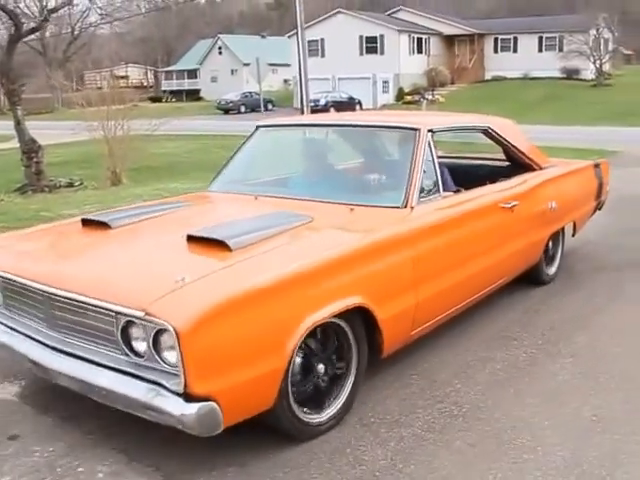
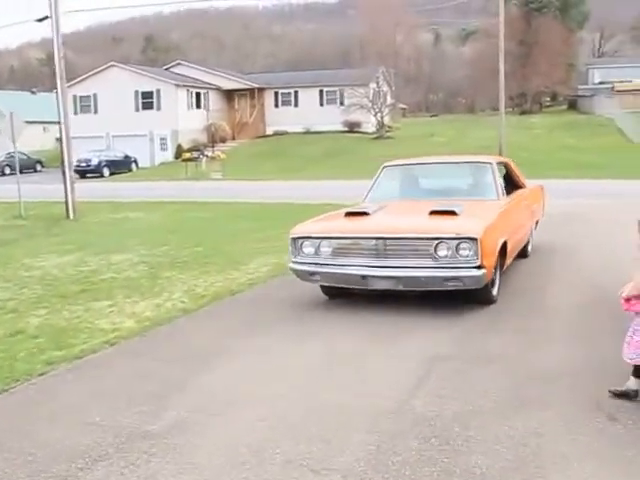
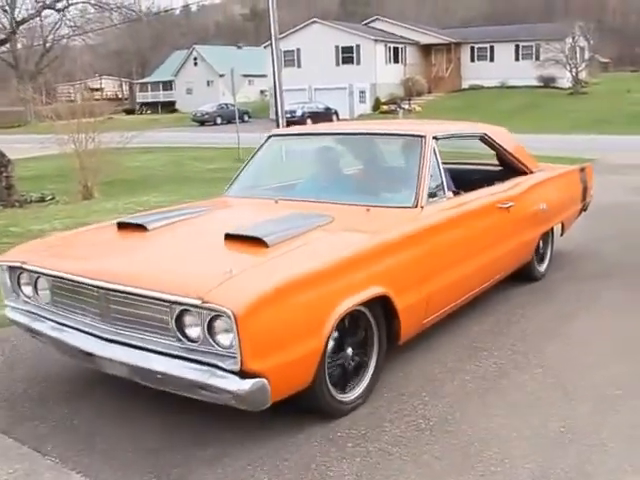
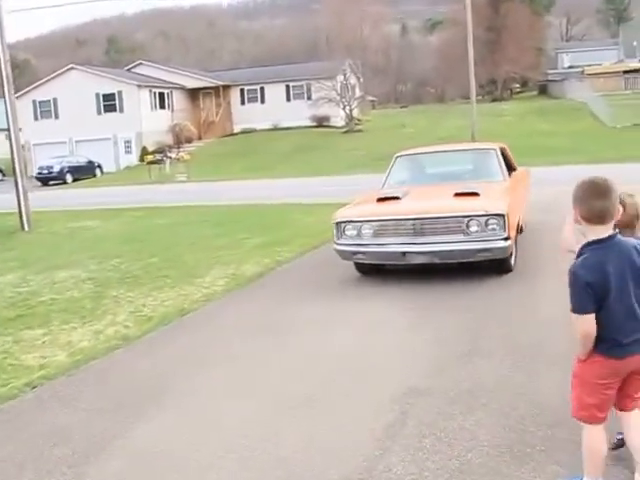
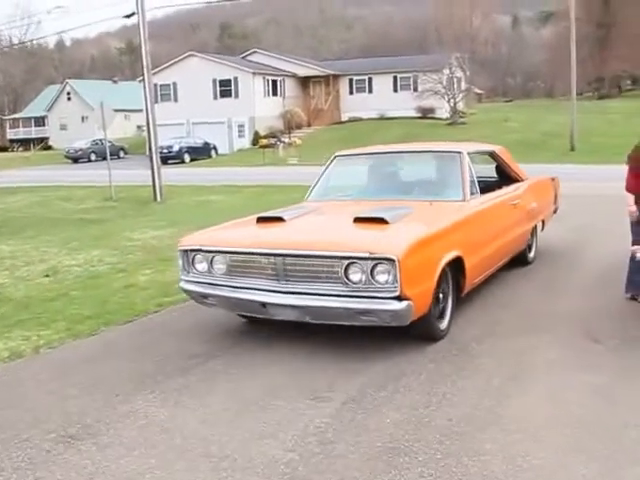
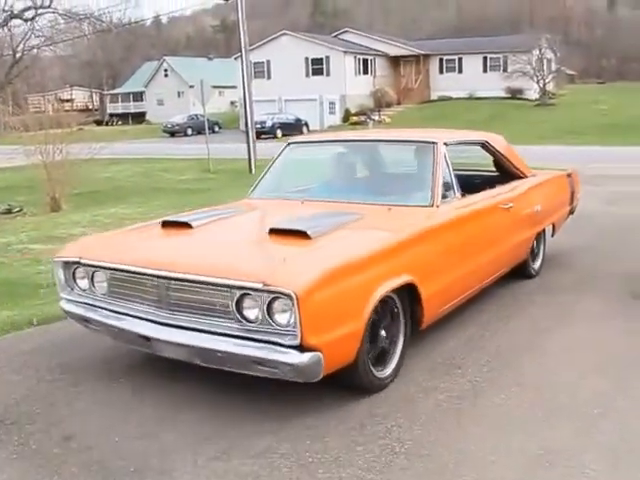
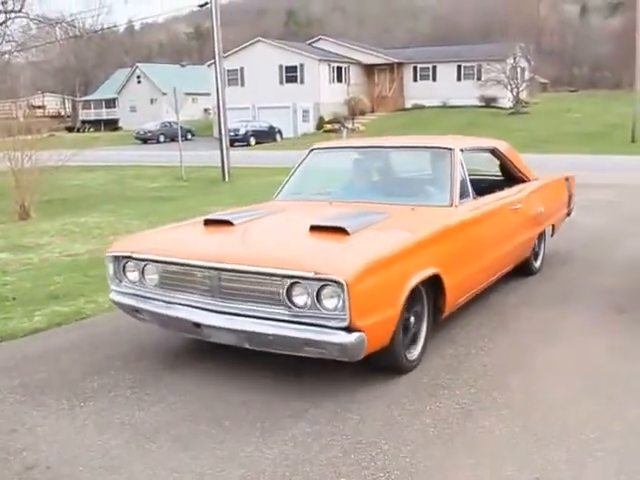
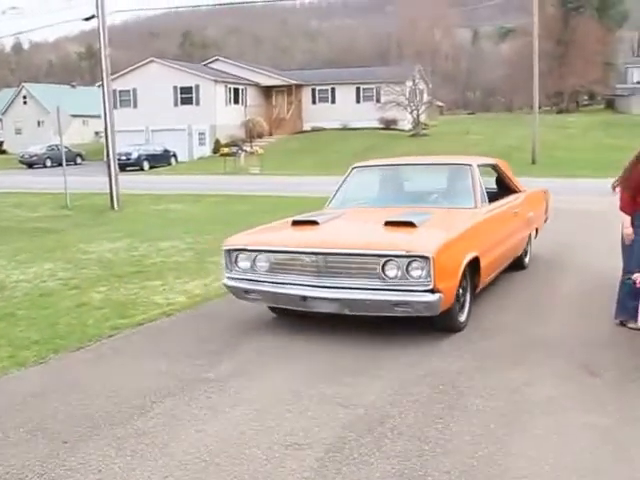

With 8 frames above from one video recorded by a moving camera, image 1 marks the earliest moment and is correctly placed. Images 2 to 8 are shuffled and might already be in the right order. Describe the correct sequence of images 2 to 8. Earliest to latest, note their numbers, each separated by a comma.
3, 6, 7, 5, 8, 2, 4
